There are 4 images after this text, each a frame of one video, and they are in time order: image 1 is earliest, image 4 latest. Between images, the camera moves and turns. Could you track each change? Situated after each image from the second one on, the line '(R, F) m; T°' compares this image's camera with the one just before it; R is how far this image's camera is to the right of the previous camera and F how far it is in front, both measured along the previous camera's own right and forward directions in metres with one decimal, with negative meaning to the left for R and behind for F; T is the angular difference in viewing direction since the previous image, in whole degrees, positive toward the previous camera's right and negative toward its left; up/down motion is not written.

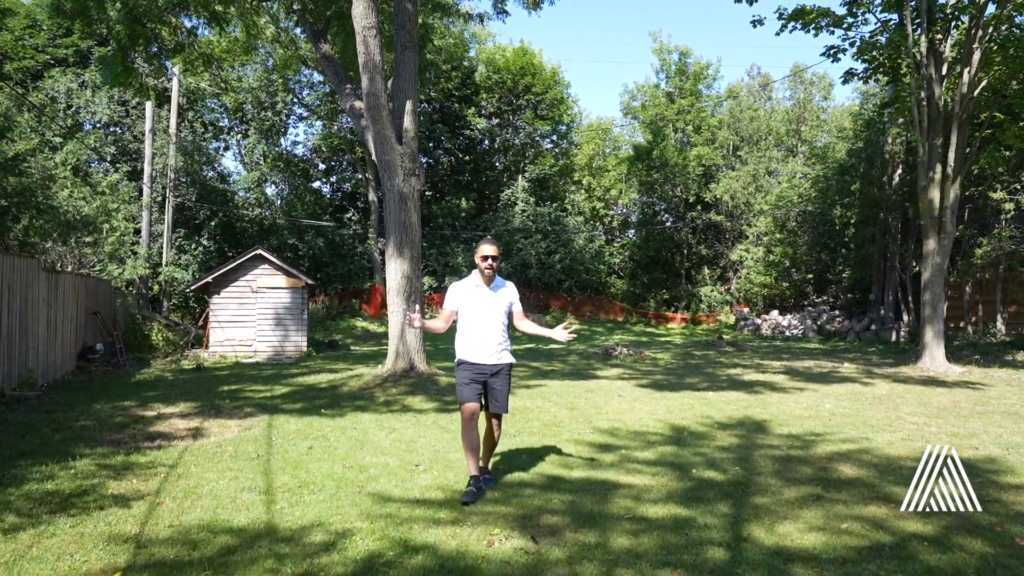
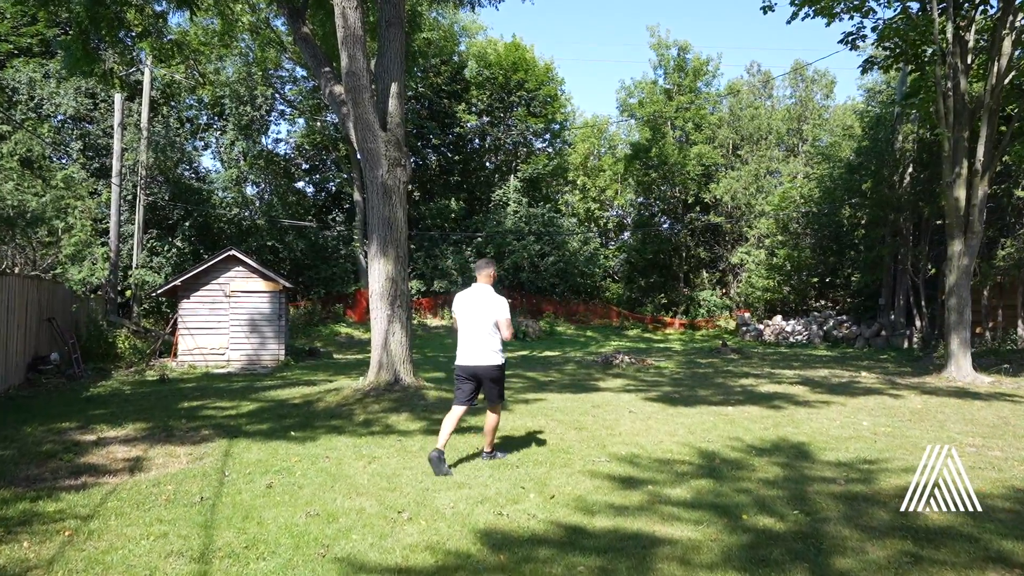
(-0.1, +1.0) m; +1°
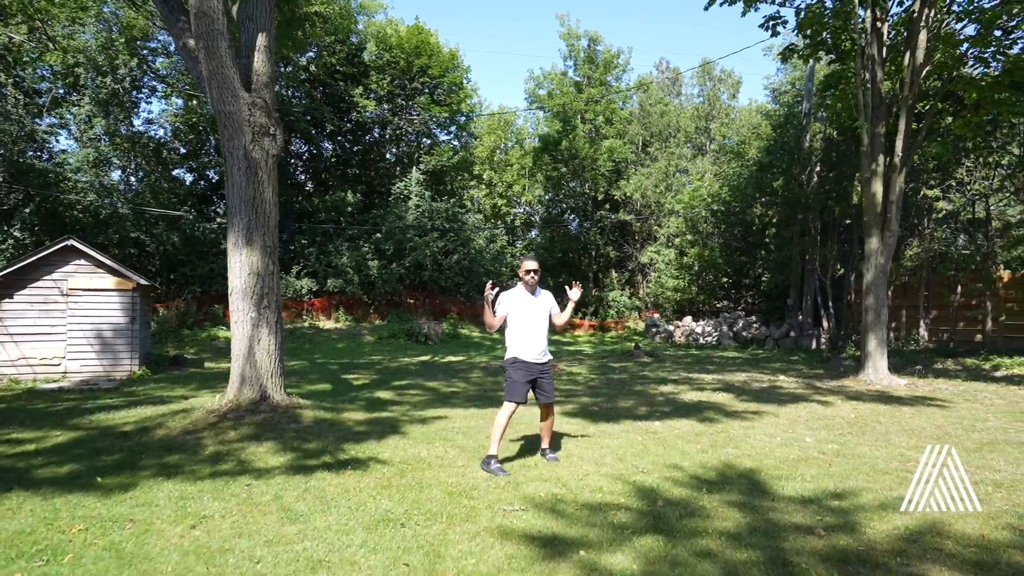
(+0.1, +1.4) m; +8°
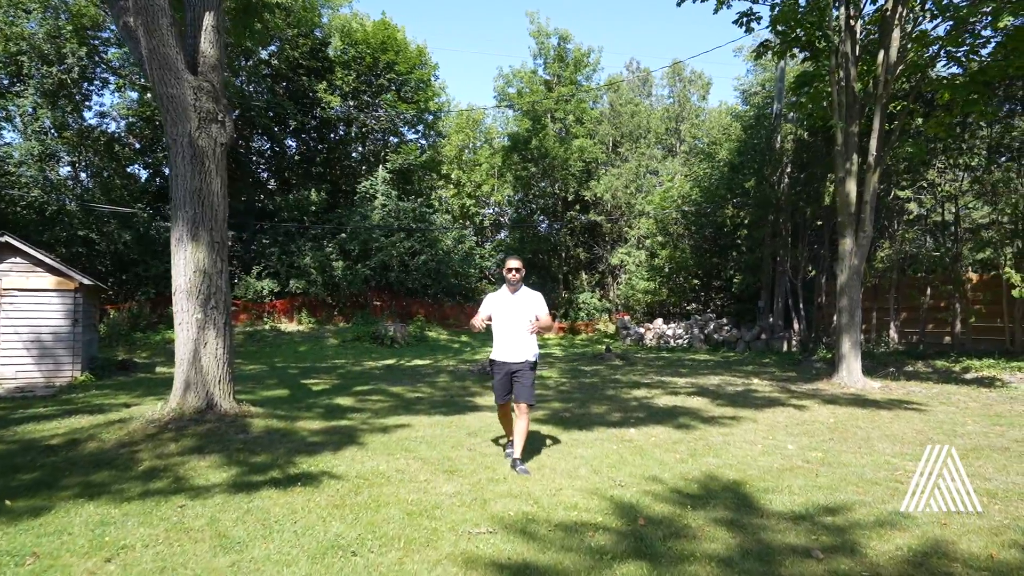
(0.0, +0.4) m; +3°
